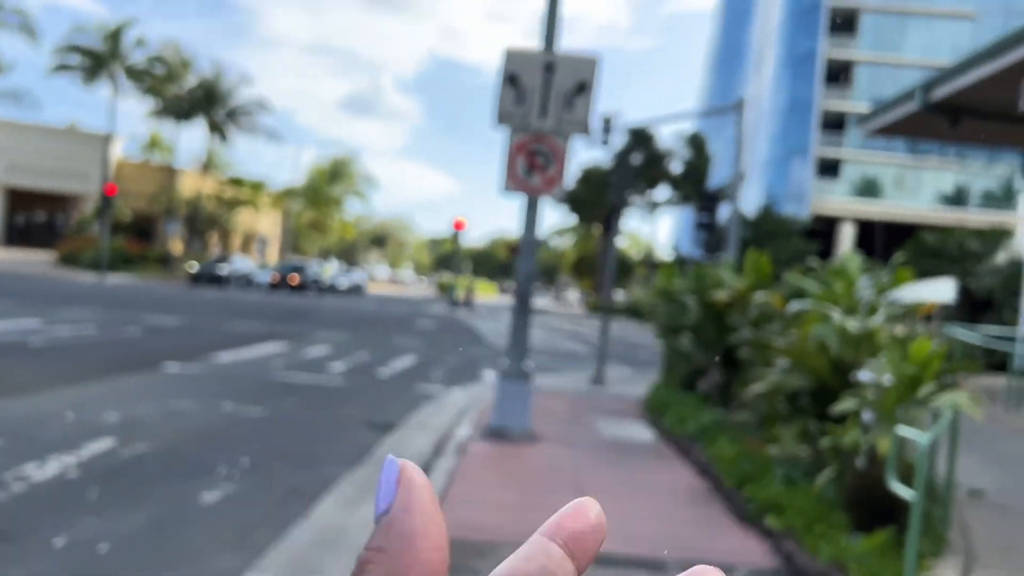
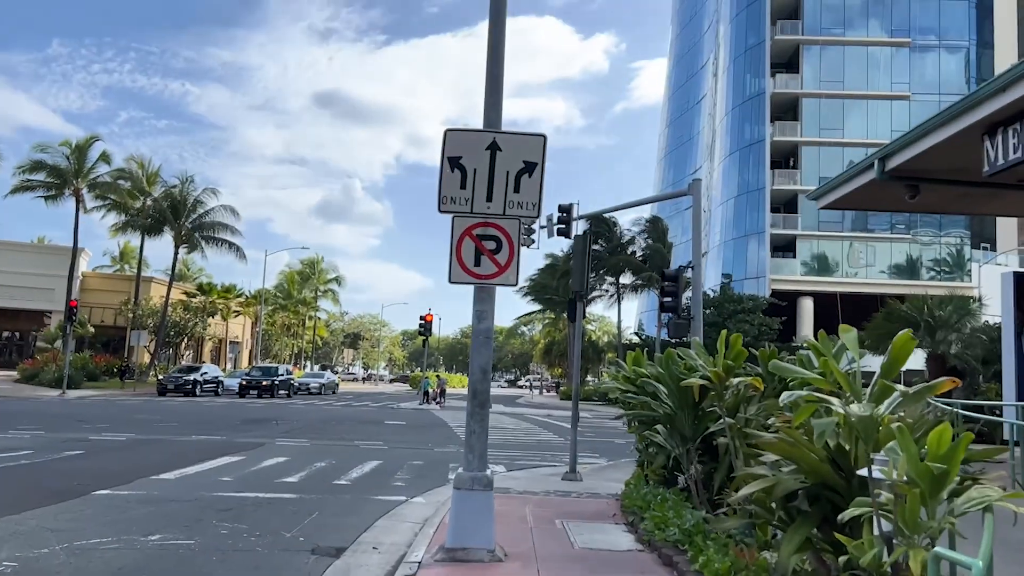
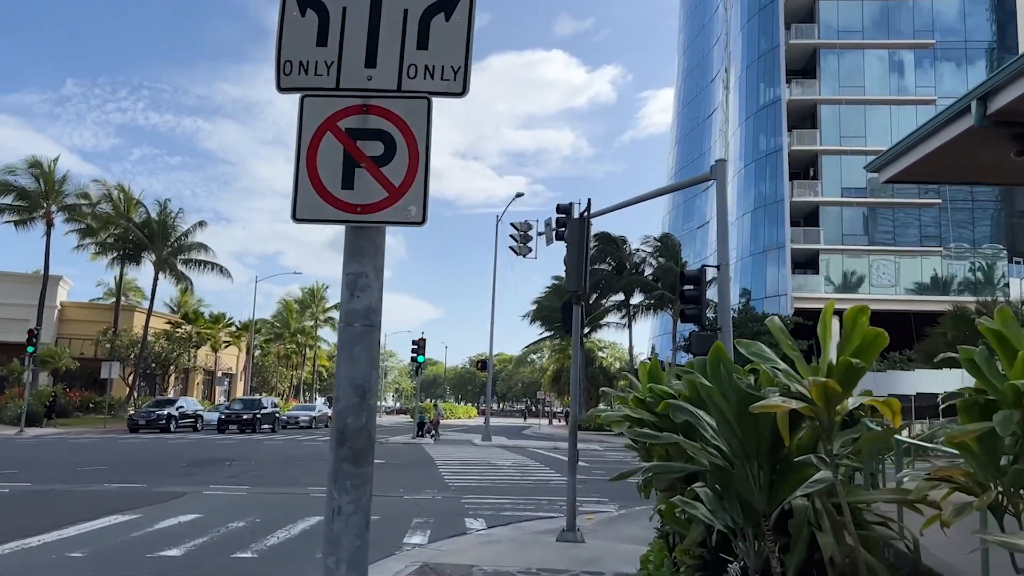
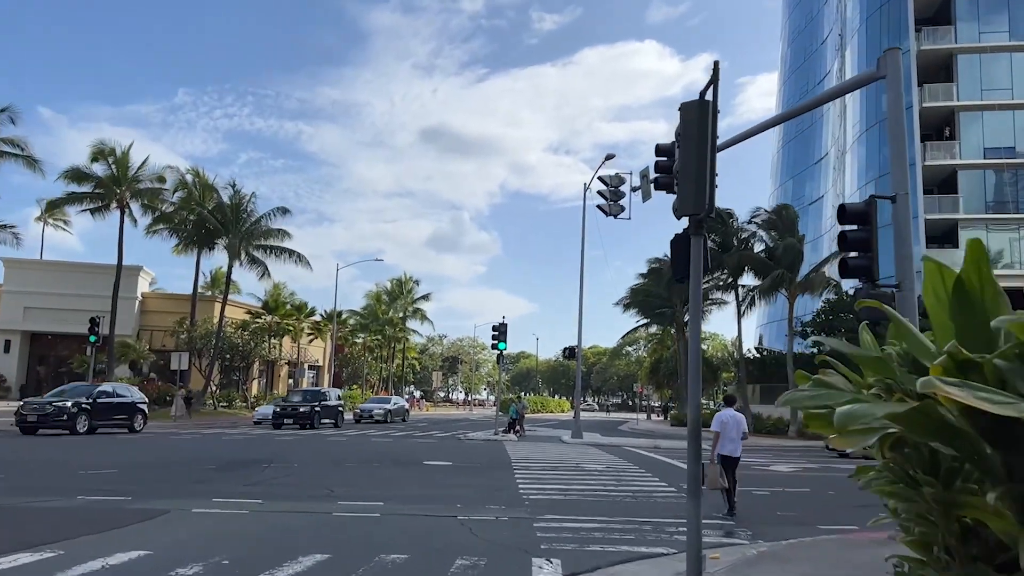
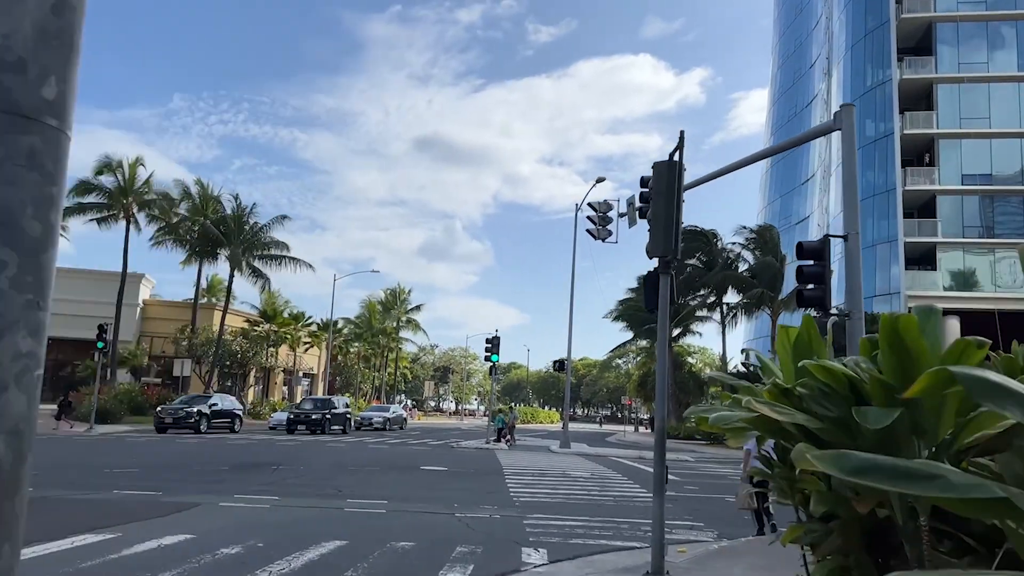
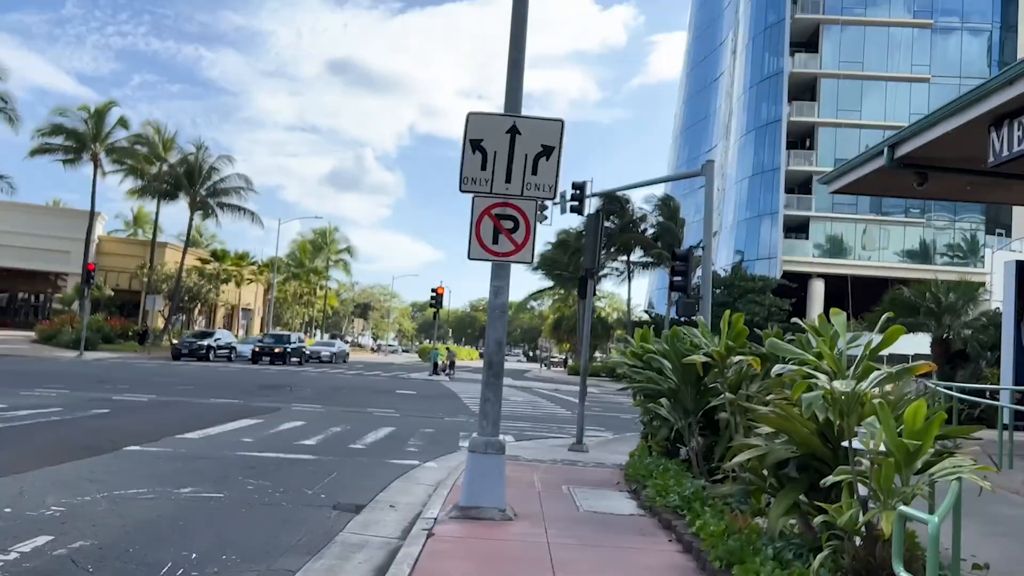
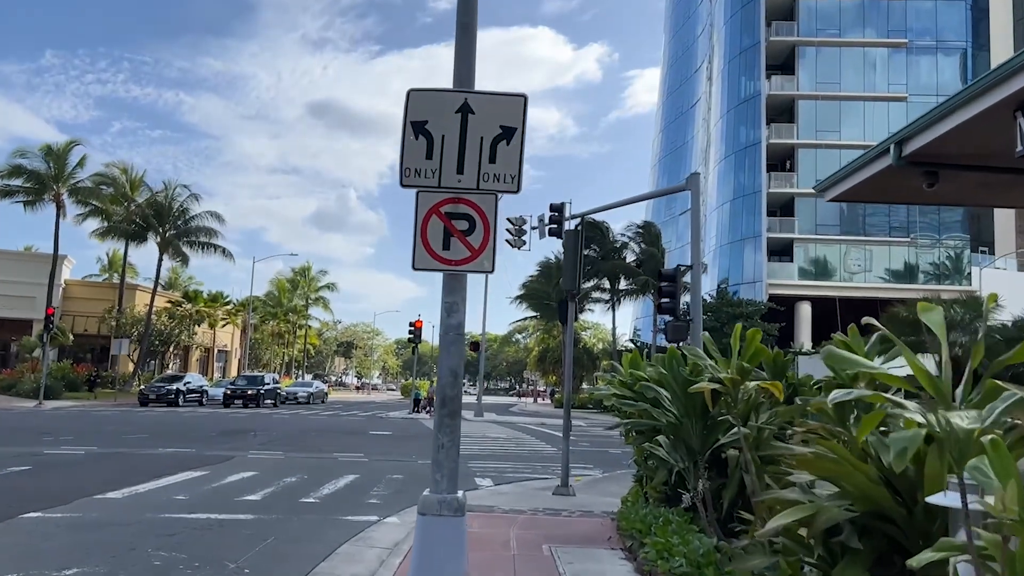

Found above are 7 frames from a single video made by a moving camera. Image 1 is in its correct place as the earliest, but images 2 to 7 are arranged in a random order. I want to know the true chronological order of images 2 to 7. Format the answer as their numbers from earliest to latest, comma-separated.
6, 2, 7, 3, 5, 4
